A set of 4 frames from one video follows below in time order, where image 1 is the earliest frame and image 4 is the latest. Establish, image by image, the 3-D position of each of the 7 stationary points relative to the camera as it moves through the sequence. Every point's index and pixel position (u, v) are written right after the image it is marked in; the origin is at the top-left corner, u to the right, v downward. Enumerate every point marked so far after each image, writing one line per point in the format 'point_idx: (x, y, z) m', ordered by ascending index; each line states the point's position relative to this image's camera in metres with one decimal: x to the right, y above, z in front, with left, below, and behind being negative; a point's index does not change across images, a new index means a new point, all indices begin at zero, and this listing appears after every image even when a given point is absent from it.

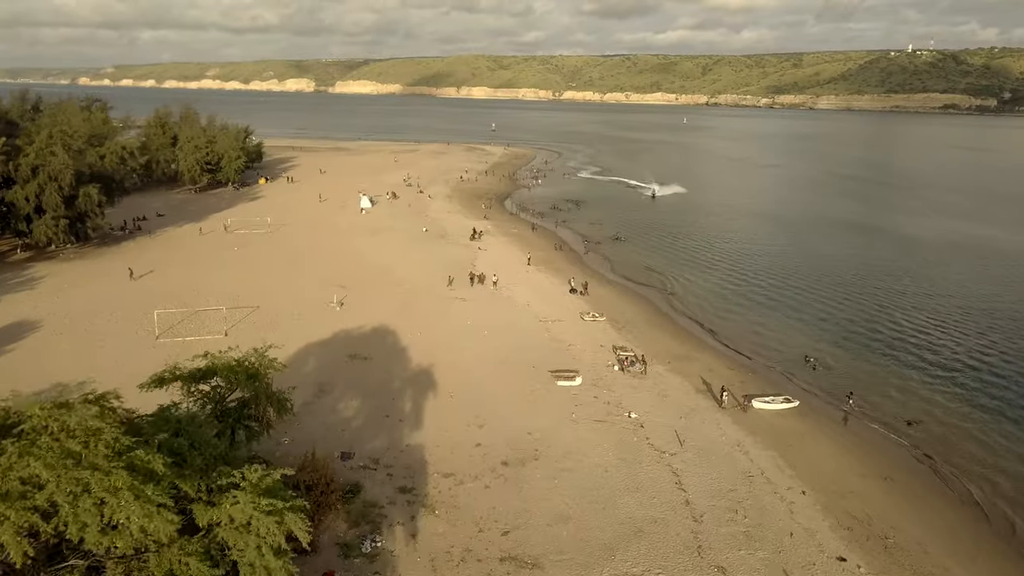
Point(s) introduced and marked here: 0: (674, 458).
0: (+5.4, -5.7, +18.0) m
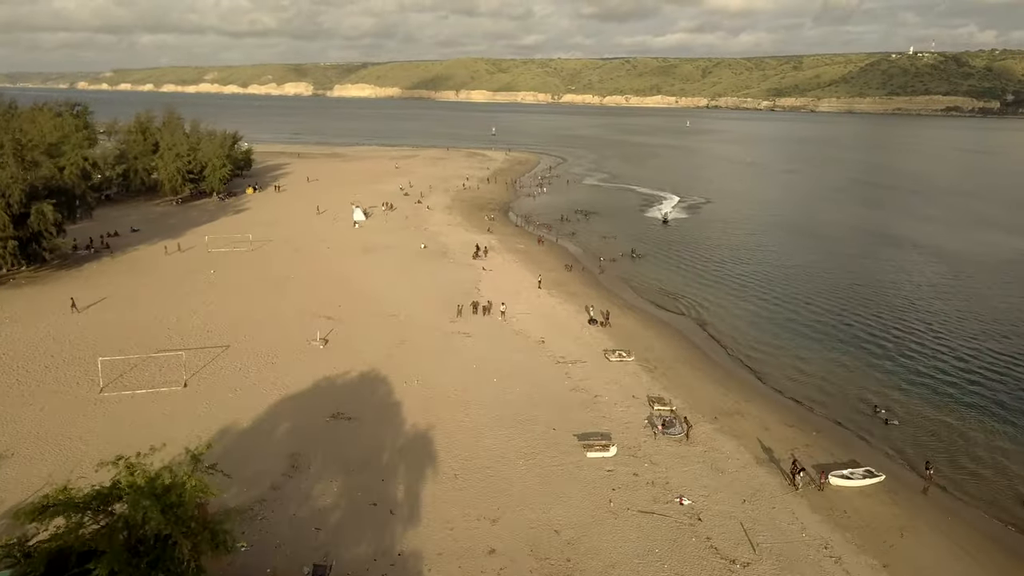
0: (+6.0, -7.2, +13.9) m
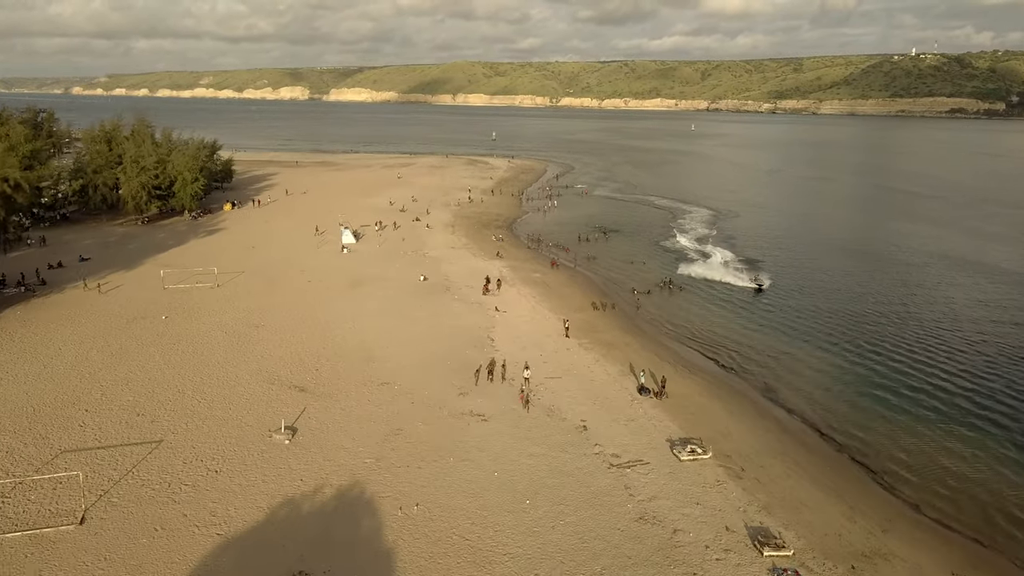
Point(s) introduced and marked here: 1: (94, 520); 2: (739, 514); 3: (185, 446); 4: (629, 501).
0: (+7.2, -9.6, +7.3) m
1: (-11.5, -6.3, +15.0) m
2: (+6.6, -6.5, +15.8) m
3: (-10.8, -5.2, +18.2) m
4: (+3.4, -6.2, +16.0) m
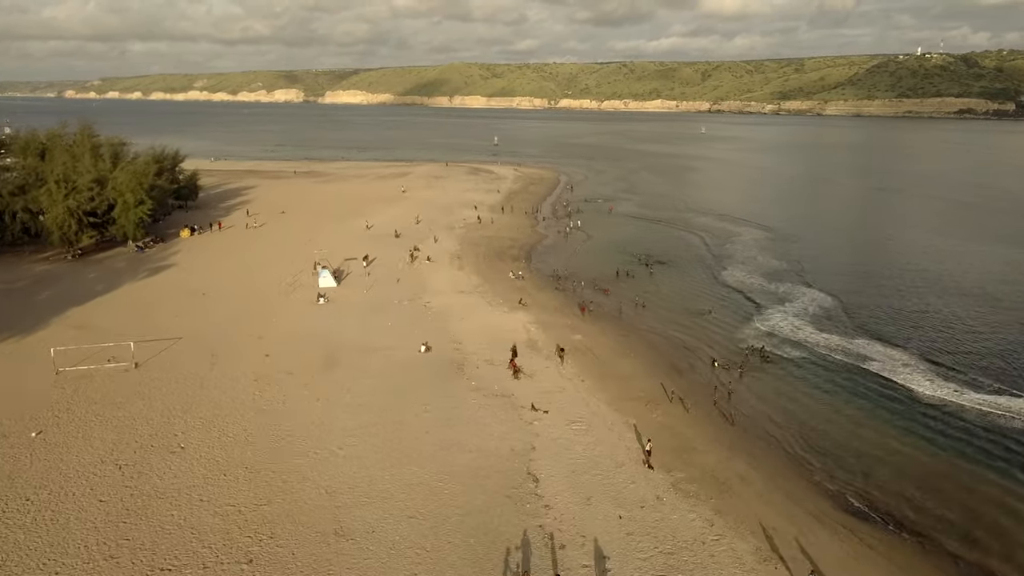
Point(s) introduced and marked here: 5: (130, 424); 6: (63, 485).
0: (+9.0, -12.9, -2.3) m
1: (-9.7, -9.8, +5.2) m
2: (+8.4, -9.9, +6.2) m
3: (-9.1, -8.7, +8.5) m
4: (+5.2, -9.6, +6.3) m
5: (-13.5, -4.9, +19.4) m
6: (-13.5, -6.0, +16.4) m
